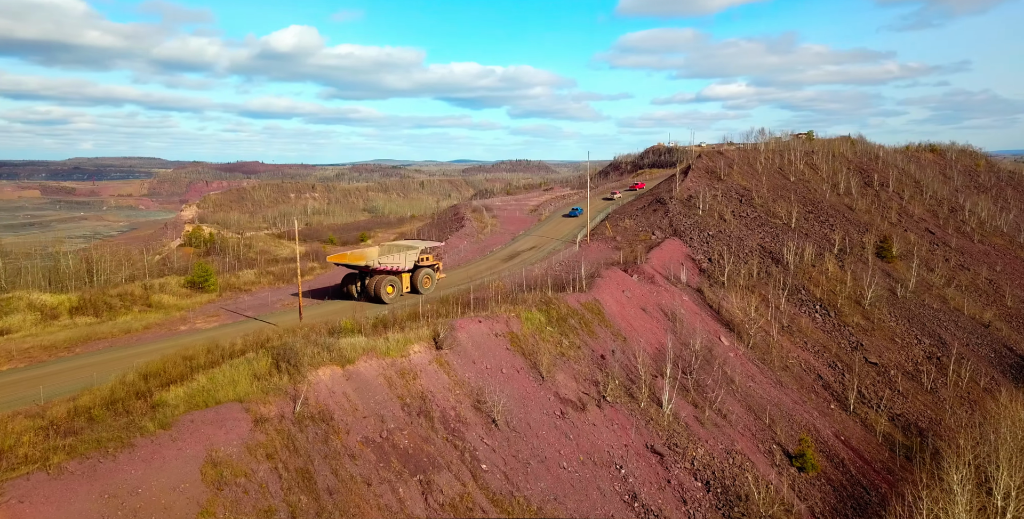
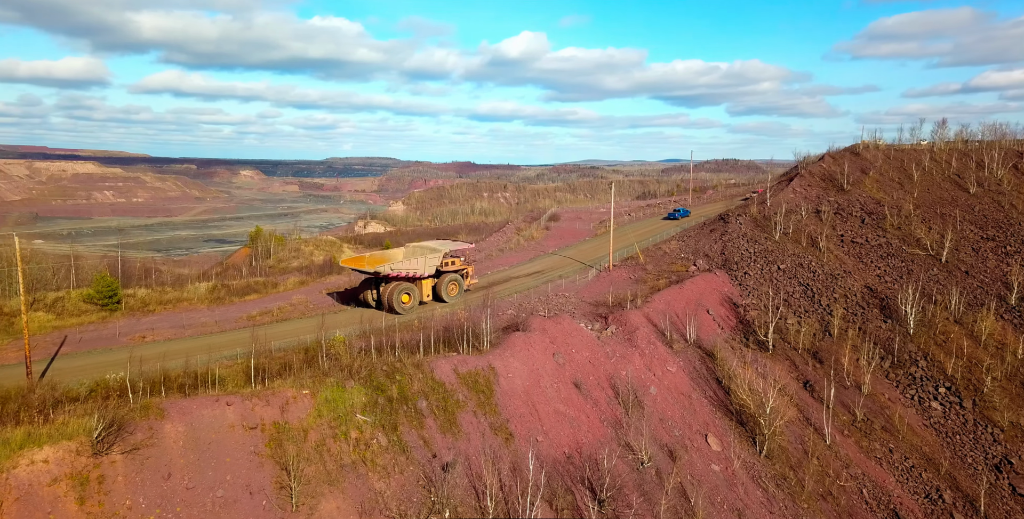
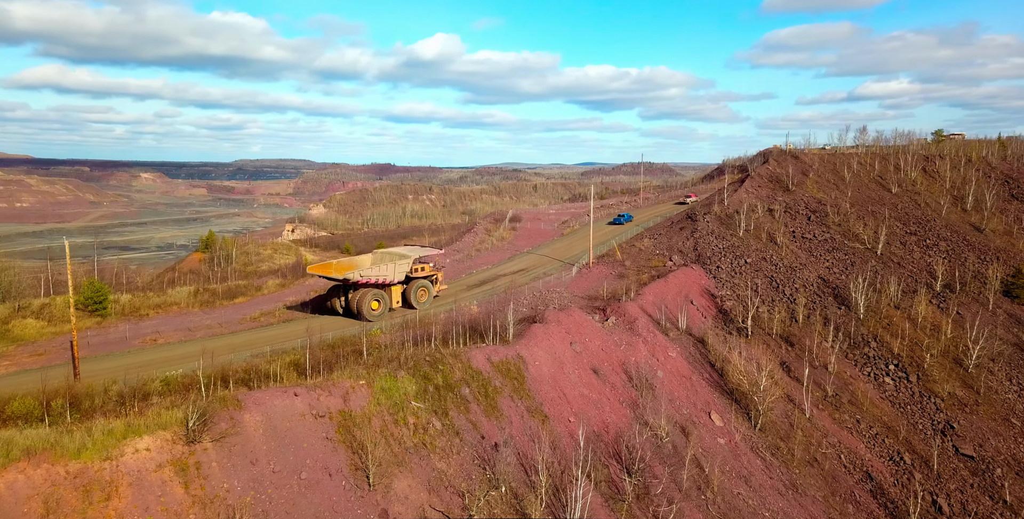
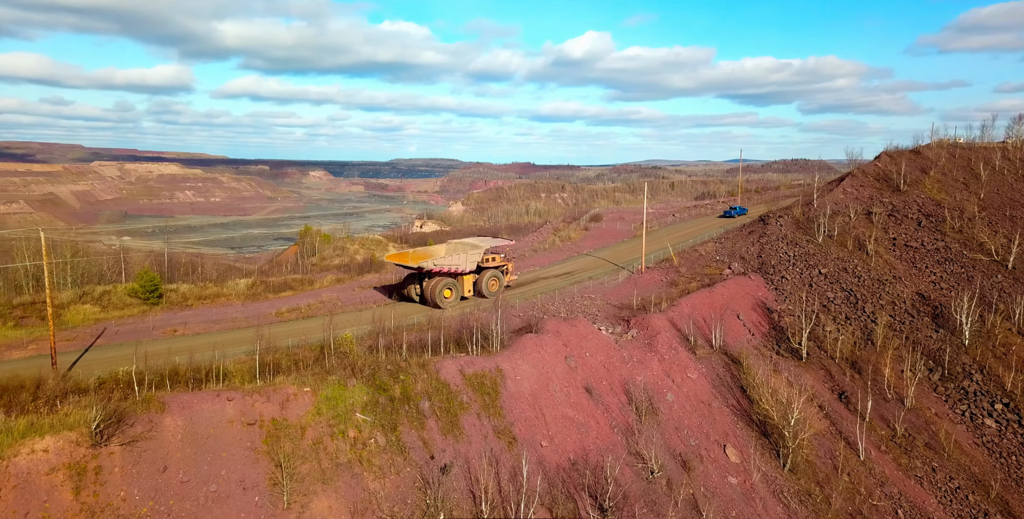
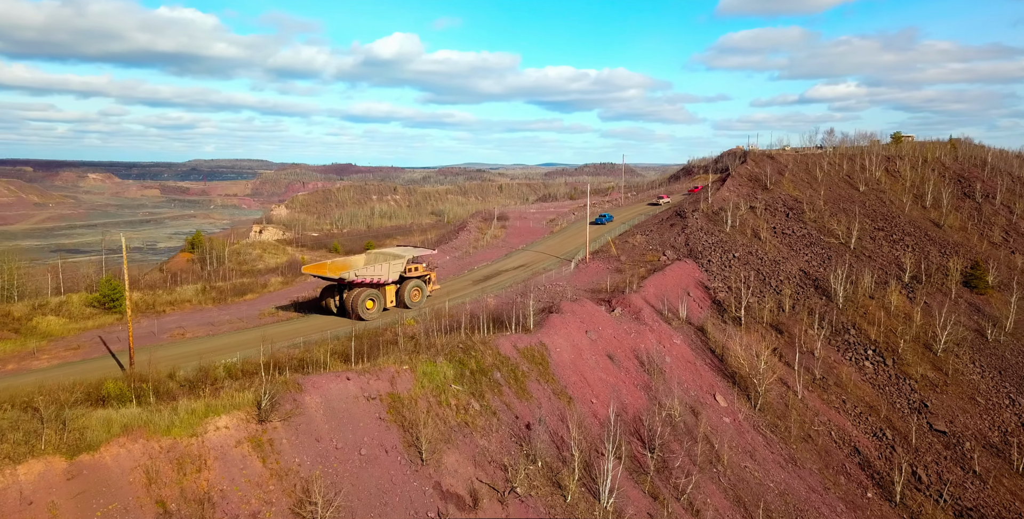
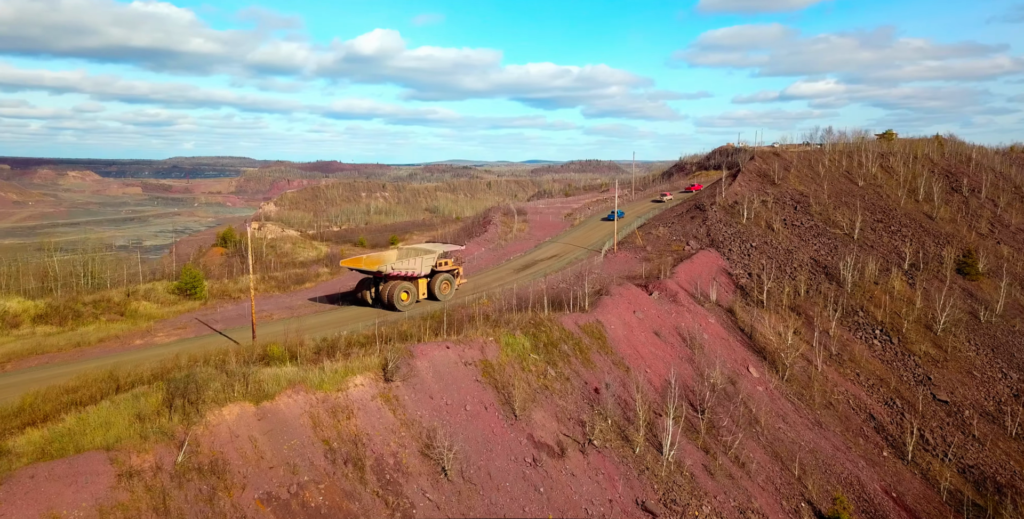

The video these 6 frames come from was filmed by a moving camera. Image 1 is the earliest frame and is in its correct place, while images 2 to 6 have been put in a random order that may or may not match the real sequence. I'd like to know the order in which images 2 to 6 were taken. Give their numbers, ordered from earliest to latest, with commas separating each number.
6, 5, 3, 2, 4
